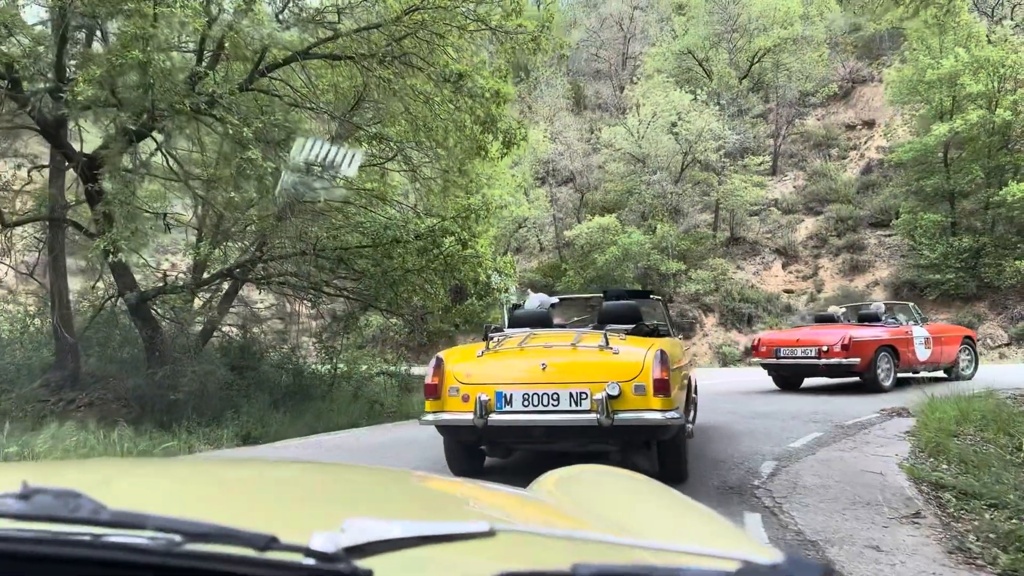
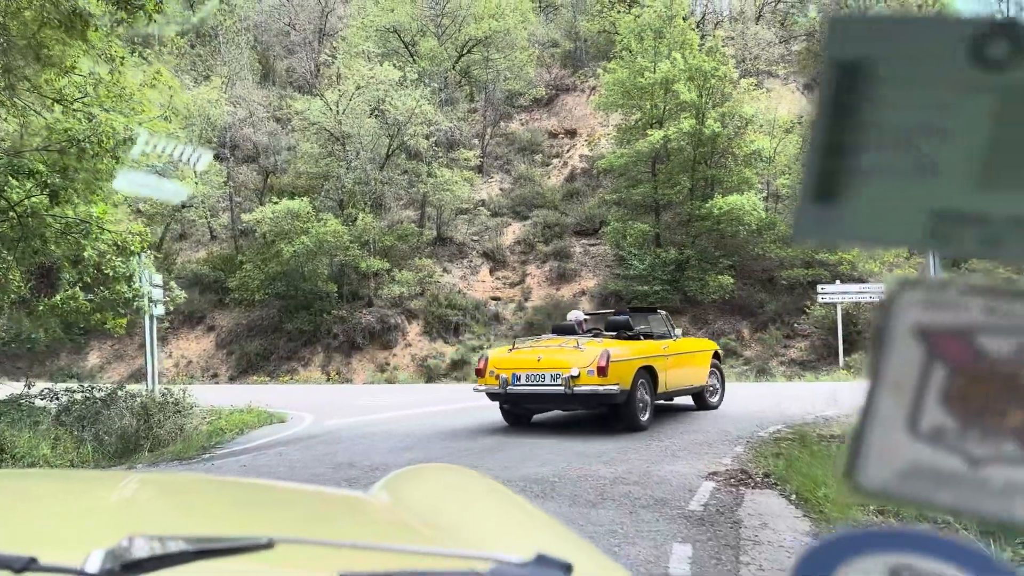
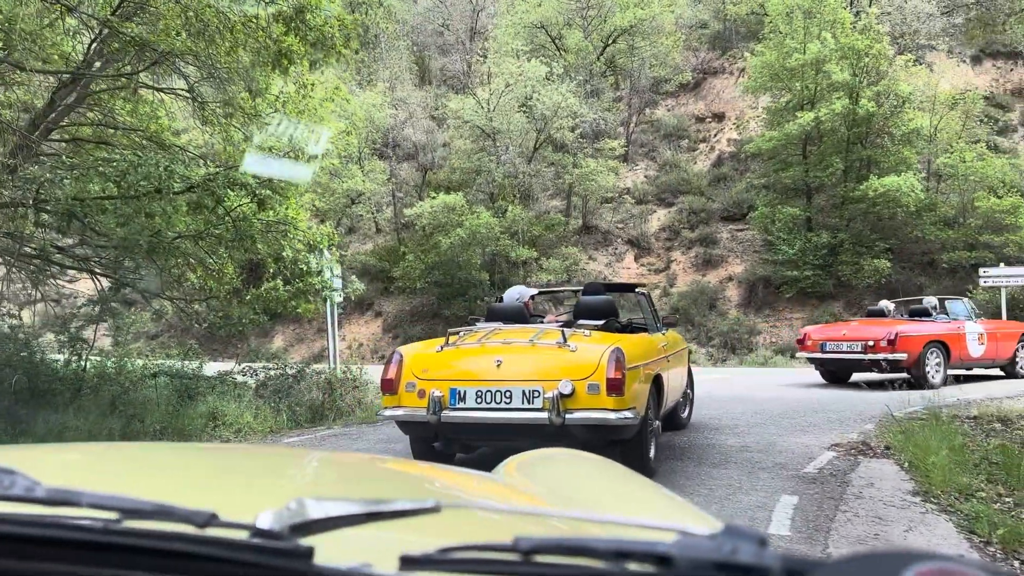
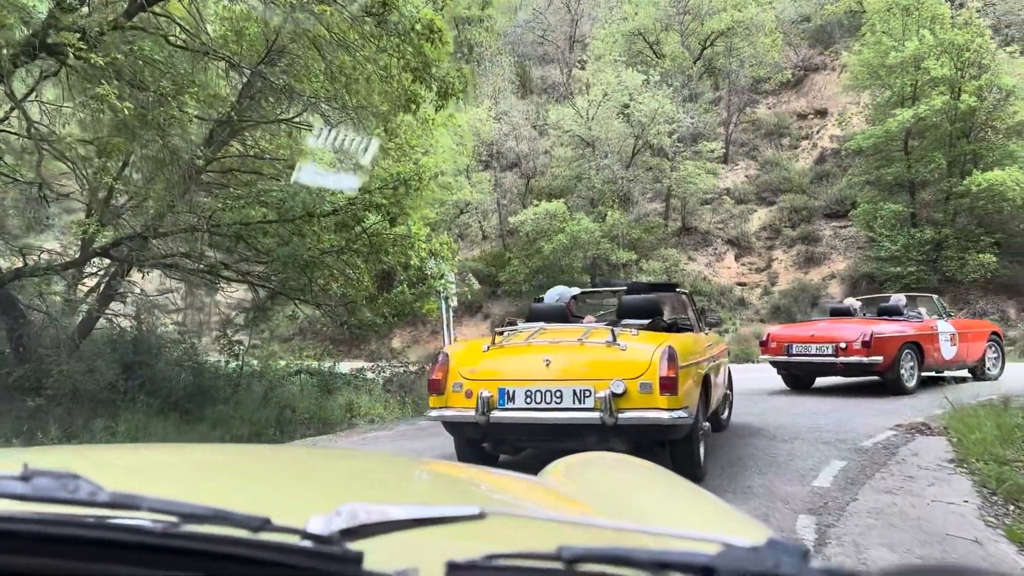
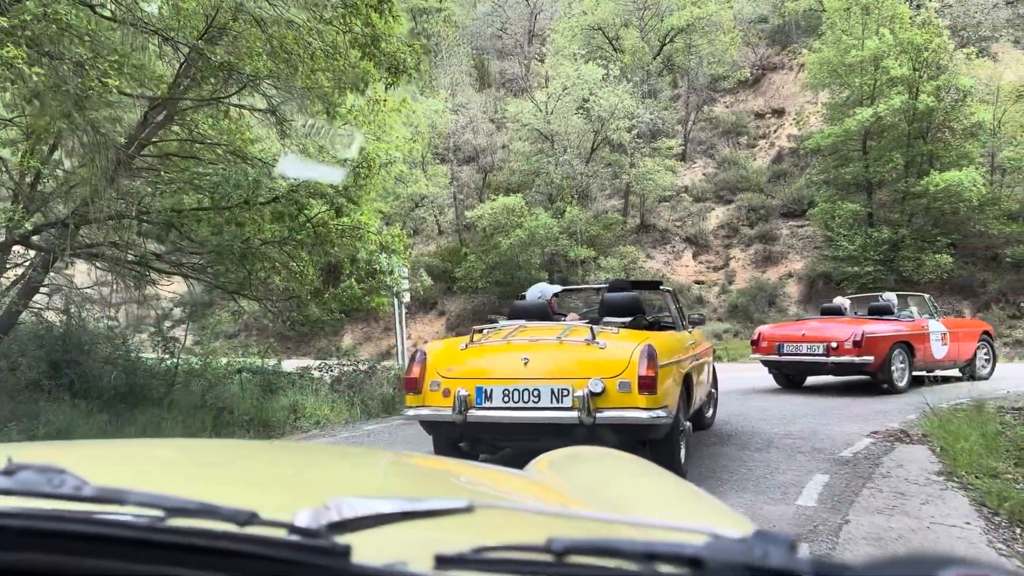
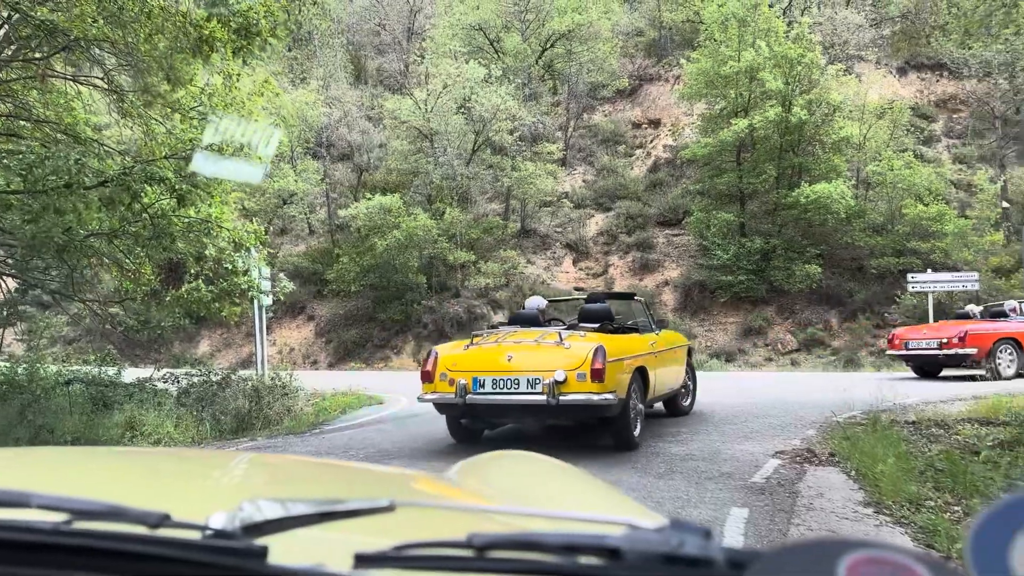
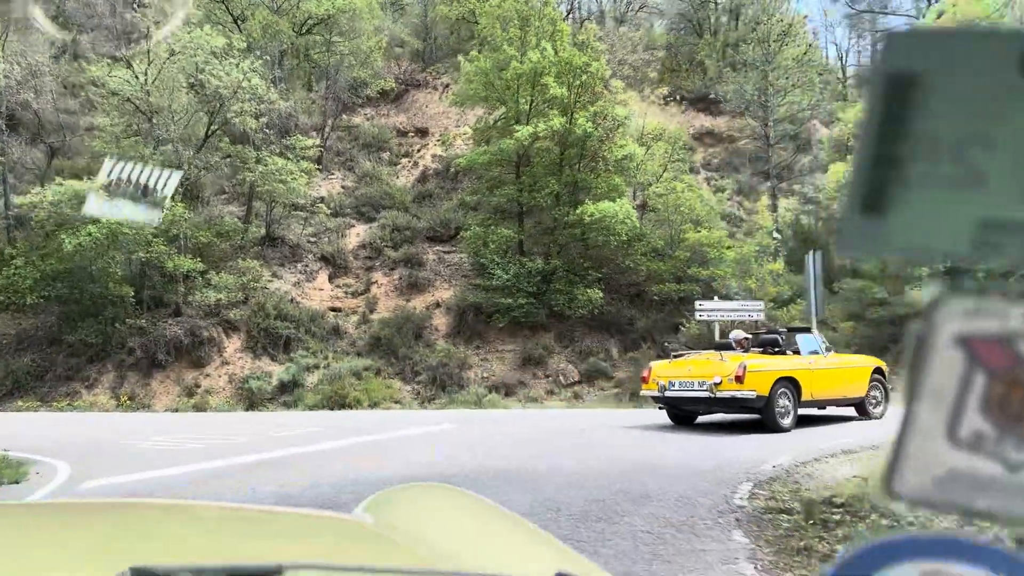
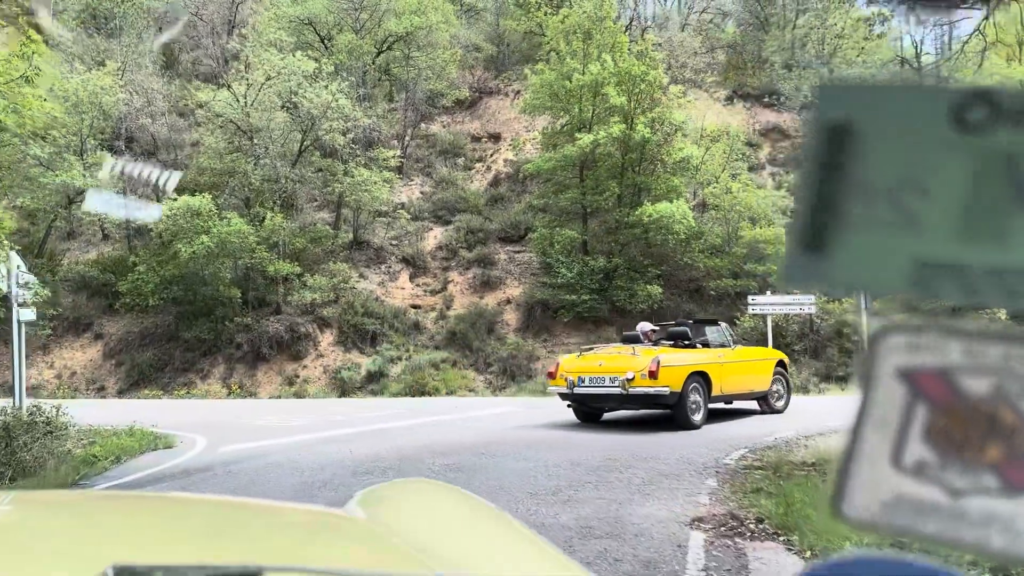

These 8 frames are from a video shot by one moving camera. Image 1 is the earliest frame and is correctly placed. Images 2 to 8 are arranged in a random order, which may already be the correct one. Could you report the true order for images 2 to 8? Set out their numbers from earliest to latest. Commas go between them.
4, 5, 3, 6, 2, 8, 7
